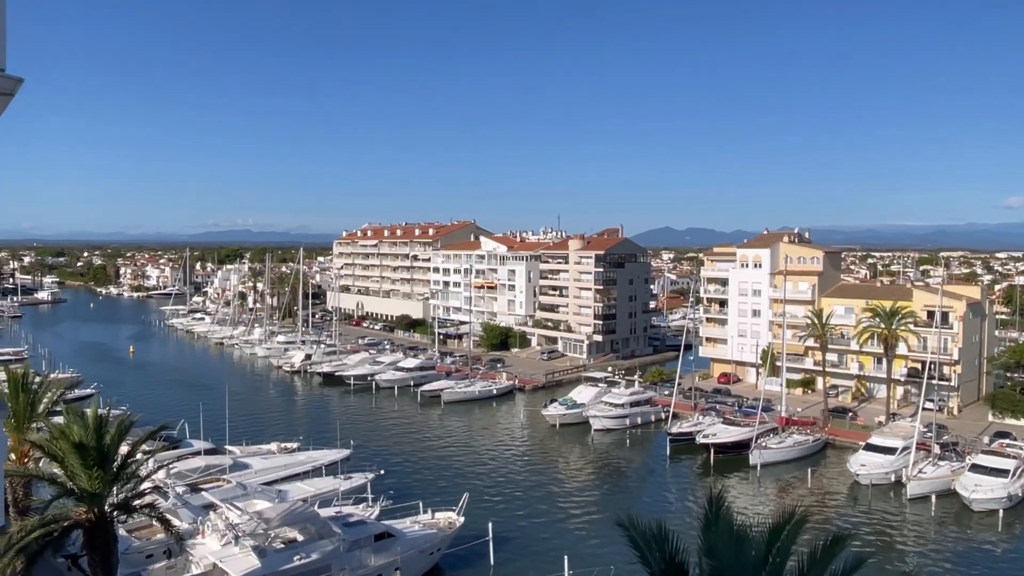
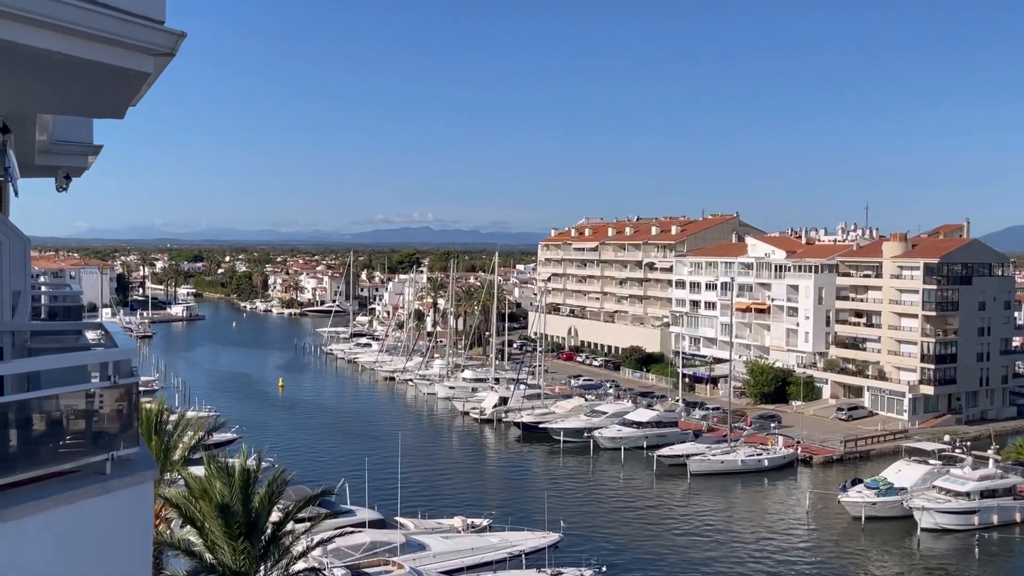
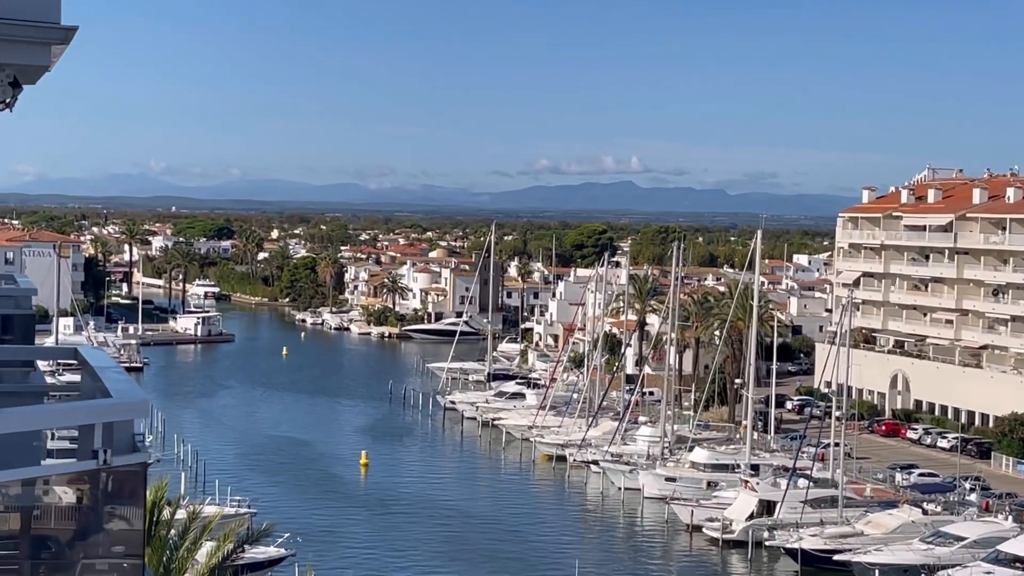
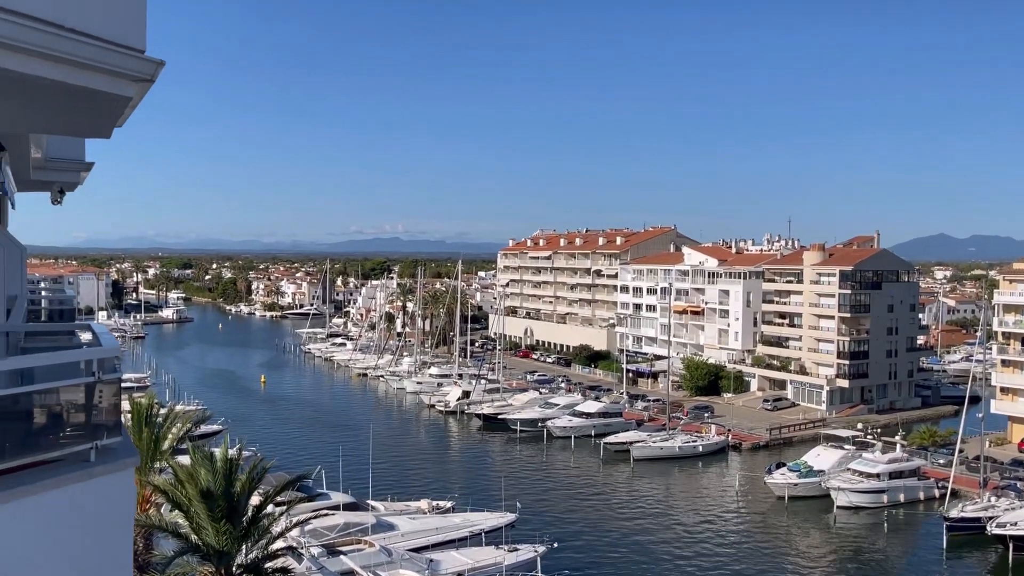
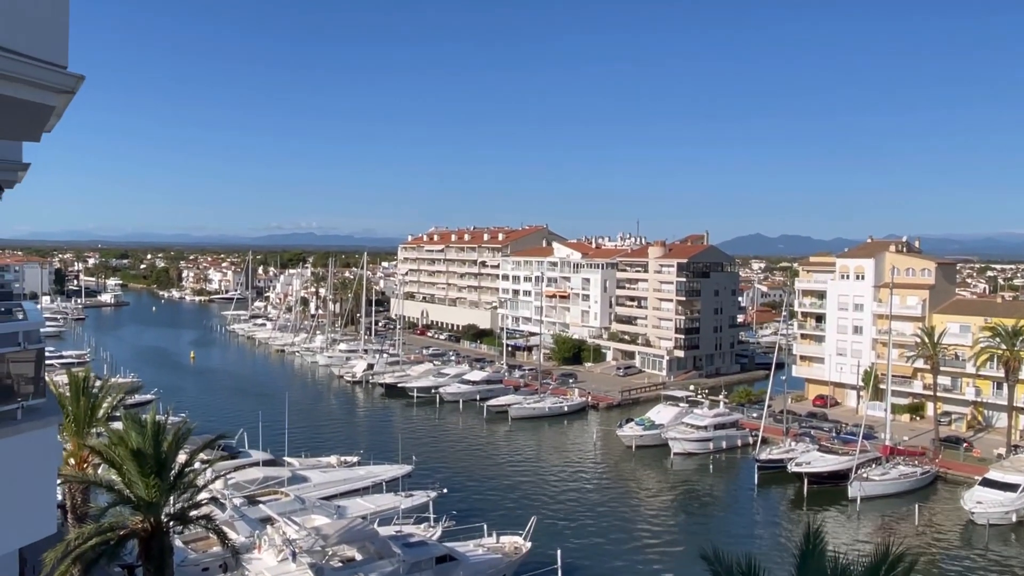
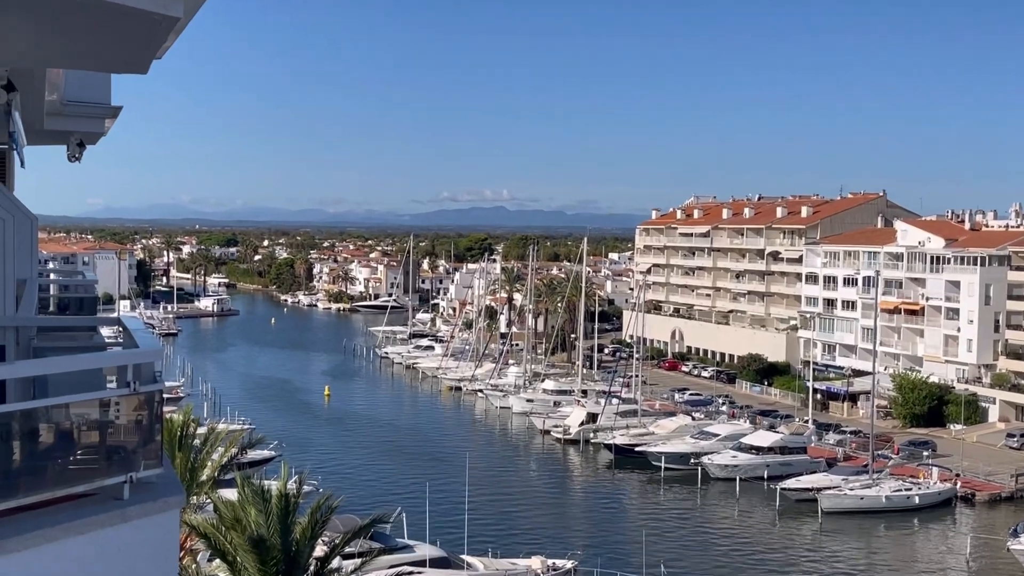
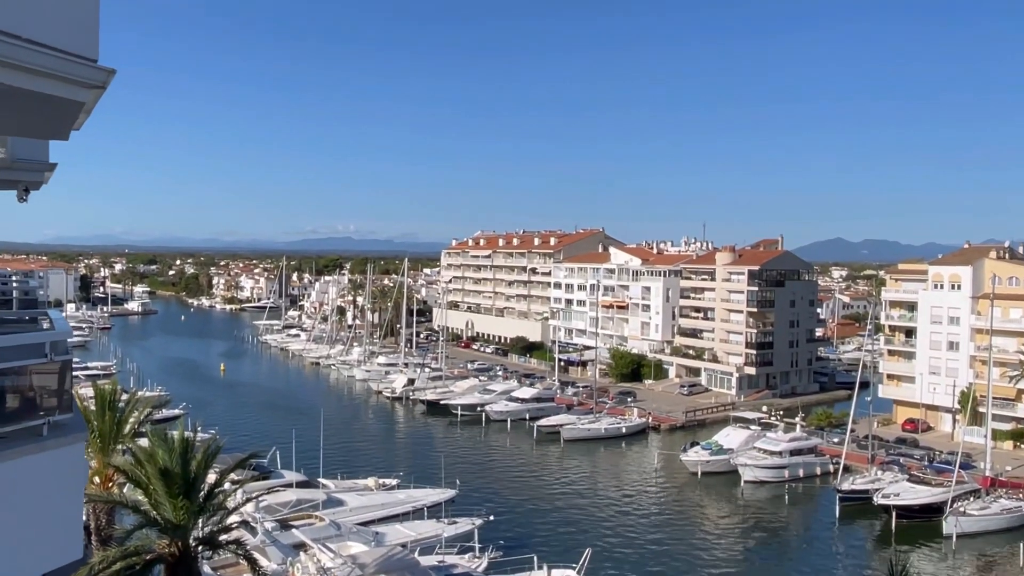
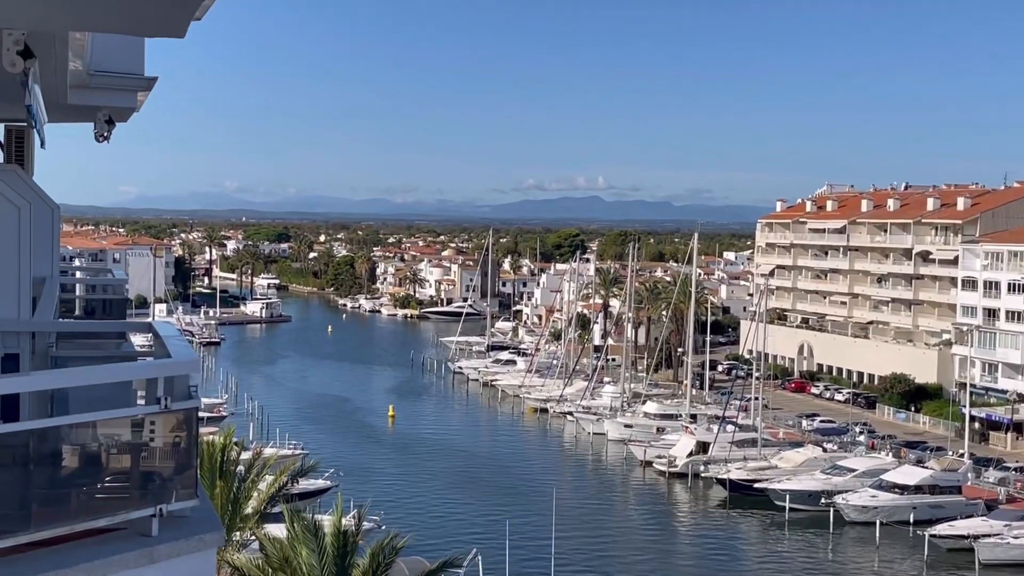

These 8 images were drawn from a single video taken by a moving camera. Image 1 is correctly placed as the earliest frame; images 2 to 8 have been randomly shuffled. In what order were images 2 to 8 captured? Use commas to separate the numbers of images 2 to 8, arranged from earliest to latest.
5, 7, 4, 2, 6, 8, 3
